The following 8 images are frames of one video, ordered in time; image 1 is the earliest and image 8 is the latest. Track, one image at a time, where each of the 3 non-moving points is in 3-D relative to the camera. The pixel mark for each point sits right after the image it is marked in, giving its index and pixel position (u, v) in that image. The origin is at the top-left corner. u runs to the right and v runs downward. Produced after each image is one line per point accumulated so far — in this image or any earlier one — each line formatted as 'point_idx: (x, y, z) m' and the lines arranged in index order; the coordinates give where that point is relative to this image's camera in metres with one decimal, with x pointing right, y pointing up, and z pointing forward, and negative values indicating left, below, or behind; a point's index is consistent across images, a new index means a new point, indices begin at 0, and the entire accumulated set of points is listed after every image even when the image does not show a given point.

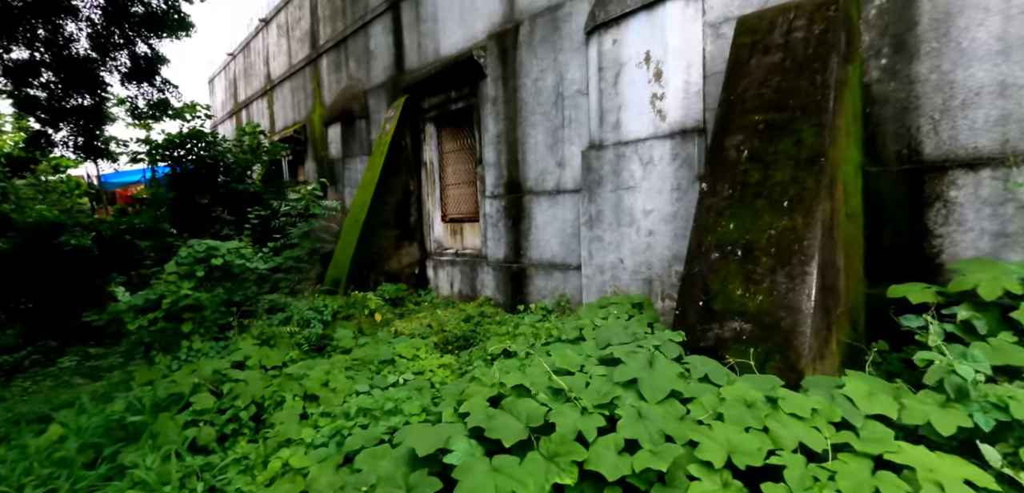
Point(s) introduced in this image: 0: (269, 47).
0: (-4.9, +4.0, +10.4) m
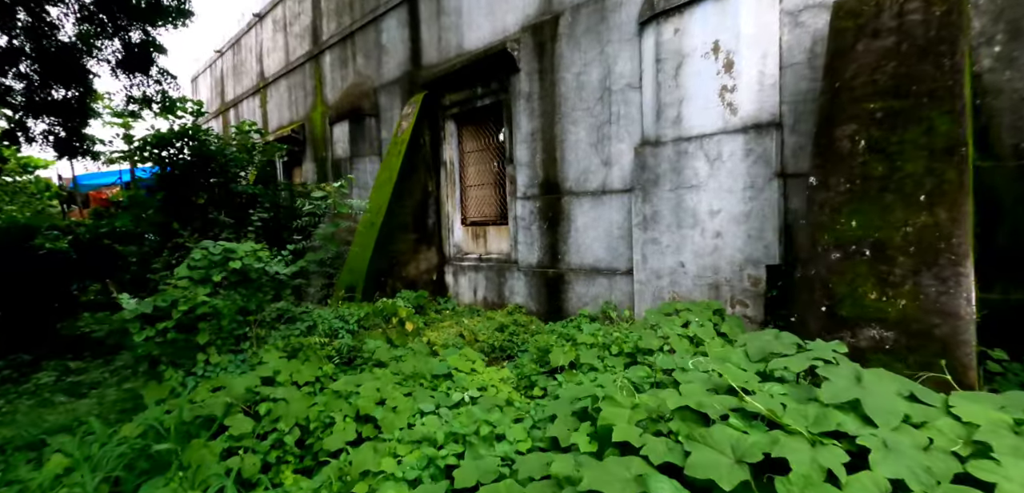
0: (-4.8, +3.9, +9.9) m
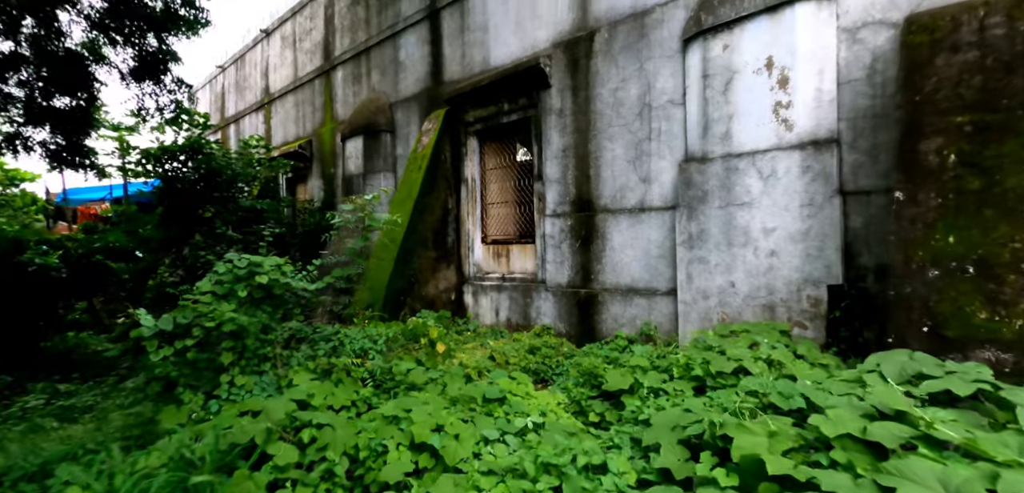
0: (-4.6, +3.6, +9.7) m
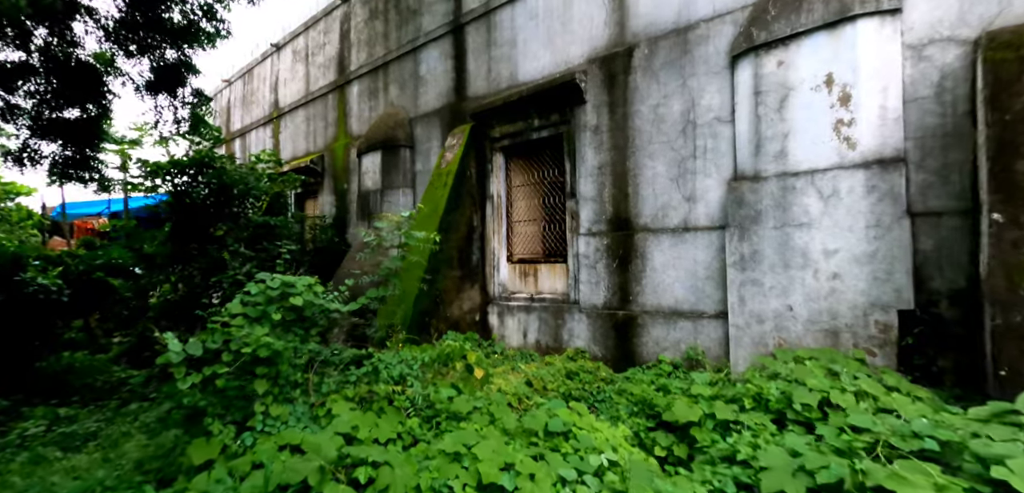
0: (-4.4, +3.2, +9.6) m
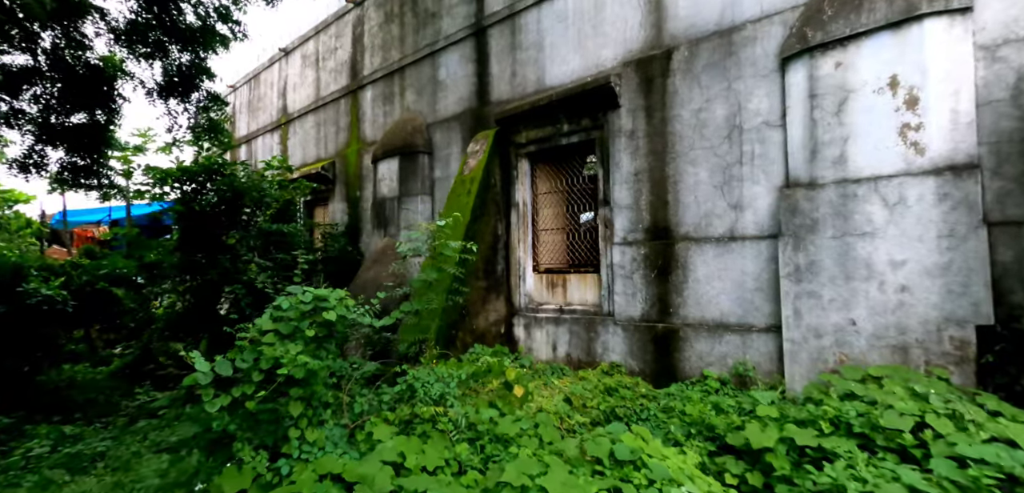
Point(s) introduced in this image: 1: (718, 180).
0: (-4.1, +3.1, +9.4) m
1: (+1.7, +0.5, +4.1) m
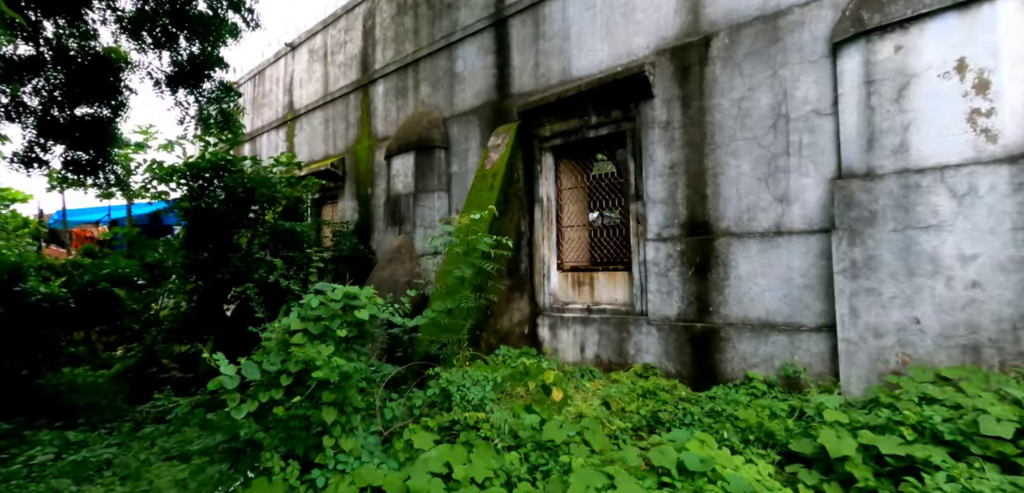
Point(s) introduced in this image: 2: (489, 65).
0: (-3.9, +3.1, +9.2) m
1: (+1.9, +0.6, +3.9) m
2: (-0.3, +2.1, +6.0) m
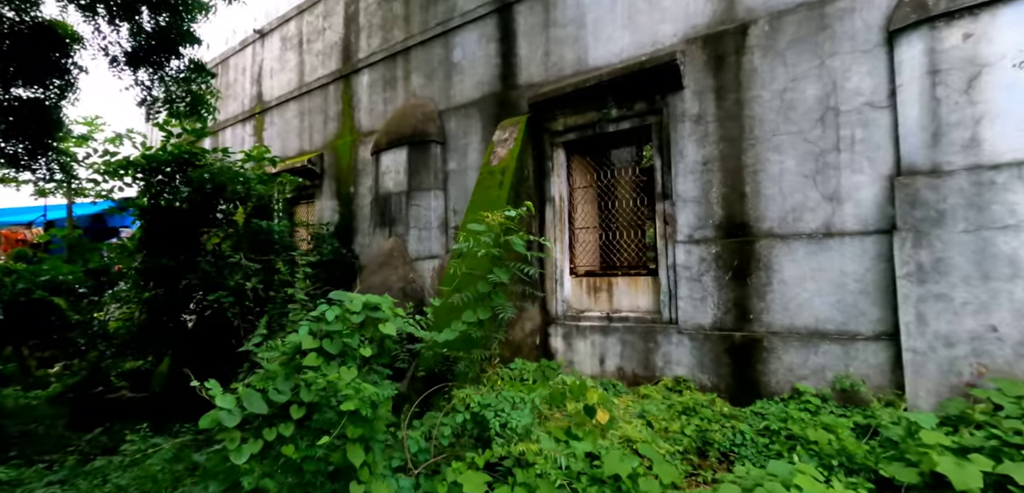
0: (-4.1, +3.0, +8.4) m
1: (+2.1, +0.6, +3.6) m
2: (-0.2, +2.1, +5.5) m
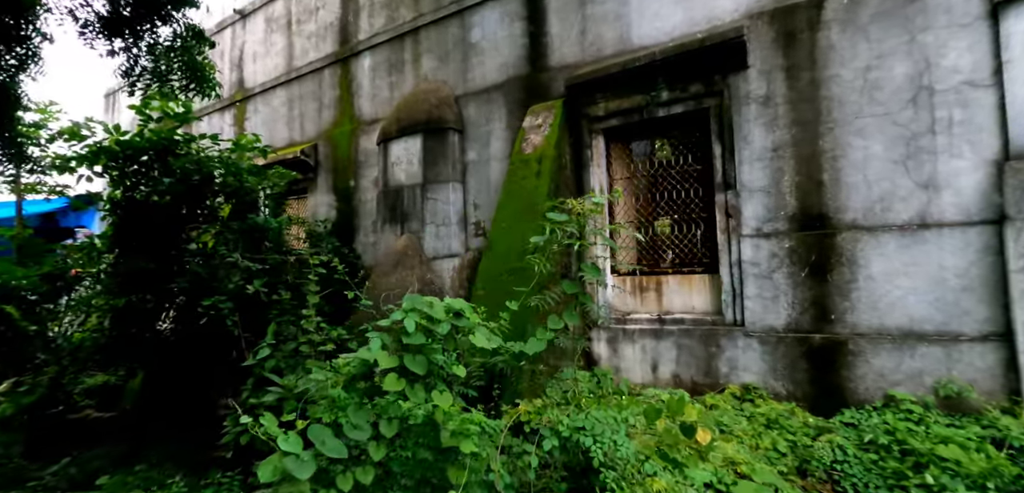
0: (-4.0, +3.0, +7.7) m
1: (+2.5, +0.6, +3.3) m
2: (0.0, +2.1, +5.0) m
